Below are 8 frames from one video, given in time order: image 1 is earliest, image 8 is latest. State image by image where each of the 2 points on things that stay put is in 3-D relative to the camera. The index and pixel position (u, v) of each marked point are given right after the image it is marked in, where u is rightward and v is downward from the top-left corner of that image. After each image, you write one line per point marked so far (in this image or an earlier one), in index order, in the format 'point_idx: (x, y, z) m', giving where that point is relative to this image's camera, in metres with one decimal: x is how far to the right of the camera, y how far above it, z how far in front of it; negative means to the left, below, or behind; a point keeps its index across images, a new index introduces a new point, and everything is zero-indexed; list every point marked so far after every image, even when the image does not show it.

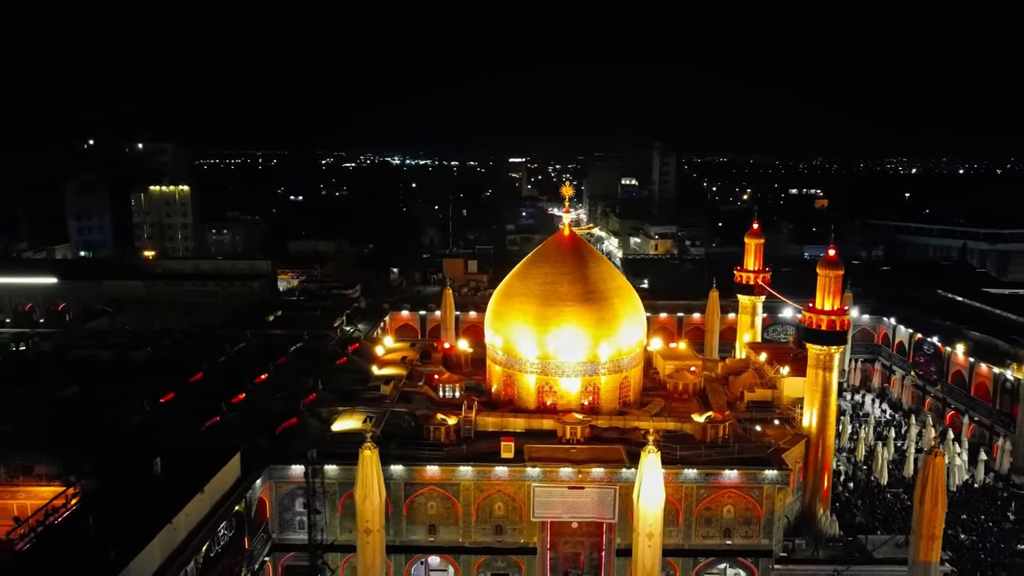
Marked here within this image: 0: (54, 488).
0: (-8.0, -3.6, +14.0) m
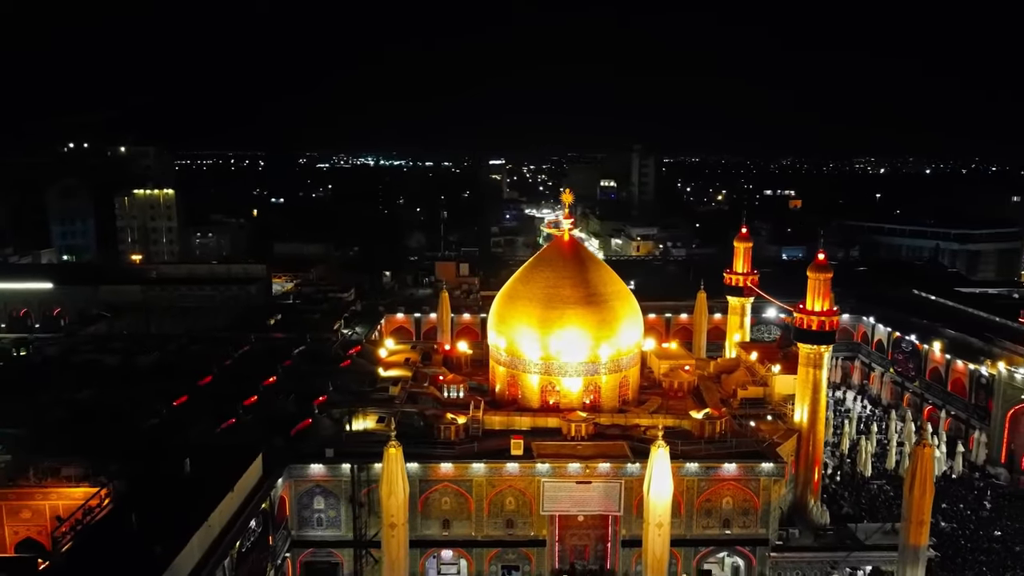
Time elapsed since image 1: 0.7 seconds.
0: (-7.8, -3.7, +14.5) m
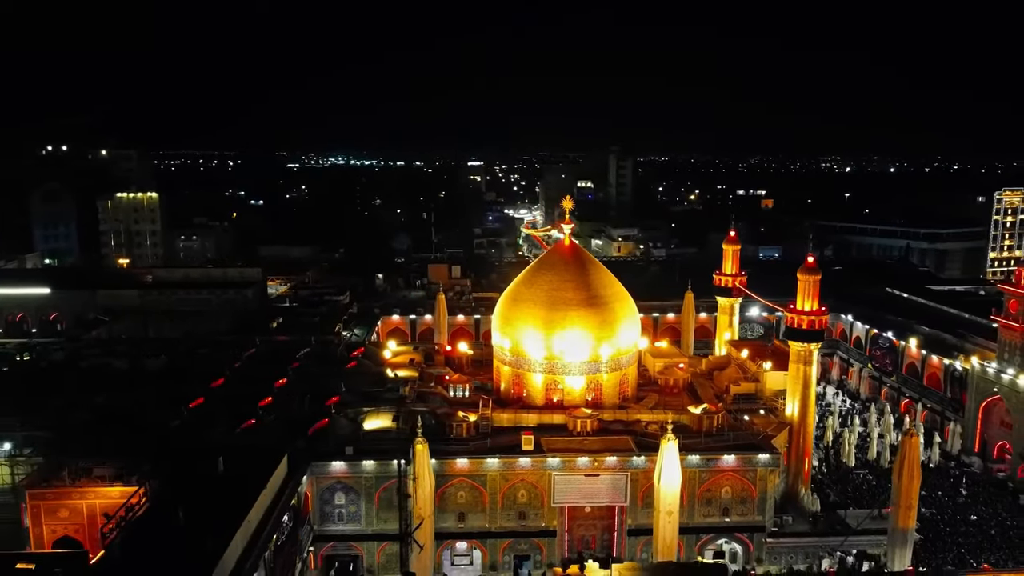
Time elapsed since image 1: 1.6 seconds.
0: (-7.4, -3.9, +15.1) m
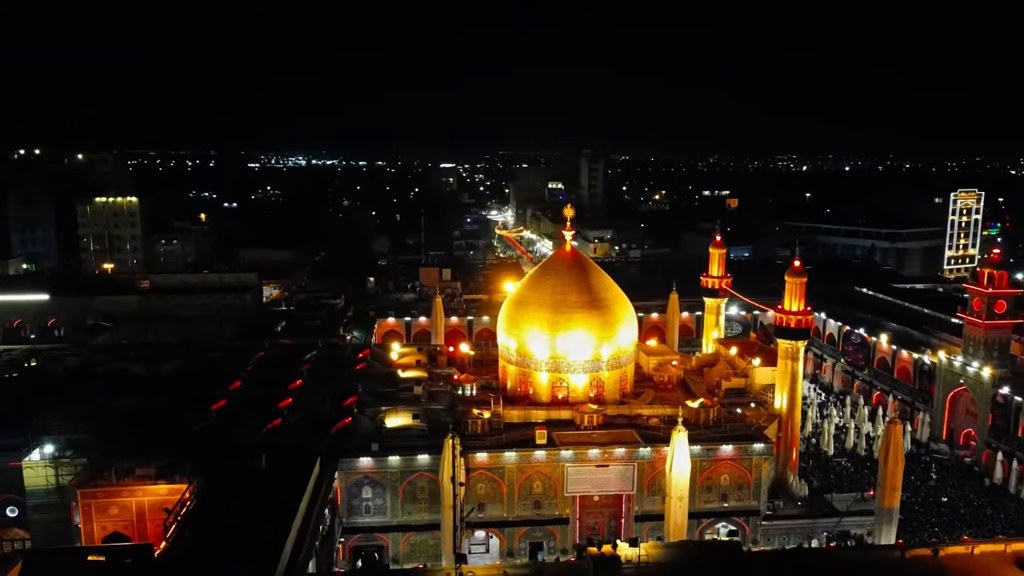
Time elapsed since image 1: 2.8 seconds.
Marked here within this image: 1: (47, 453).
0: (-7.0, -4.1, +15.9) m
1: (-9.9, -3.5, +16.5) m
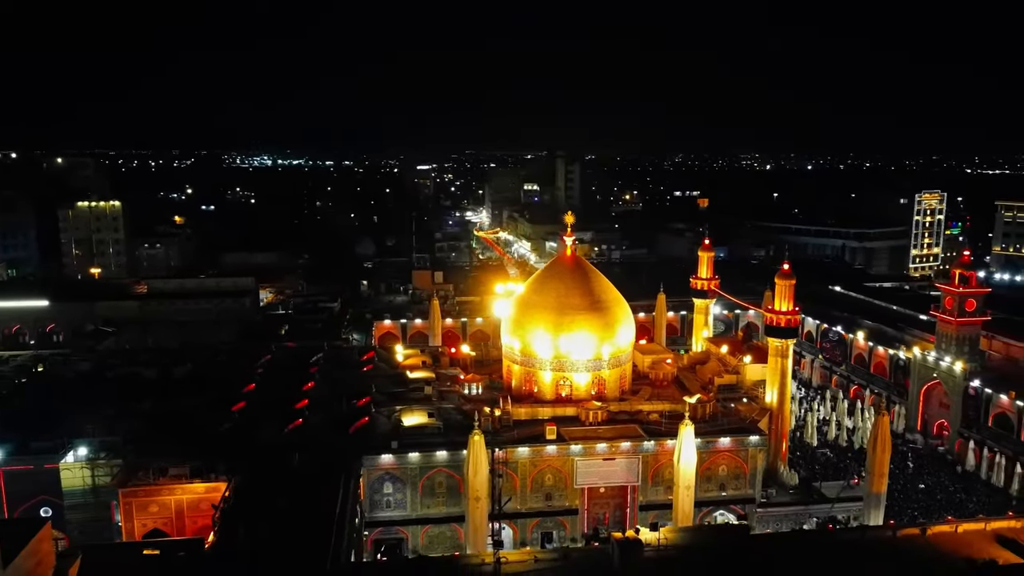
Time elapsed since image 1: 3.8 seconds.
0: (-6.5, -4.2, +16.7) m
1: (-9.5, -3.7, +17.1) m
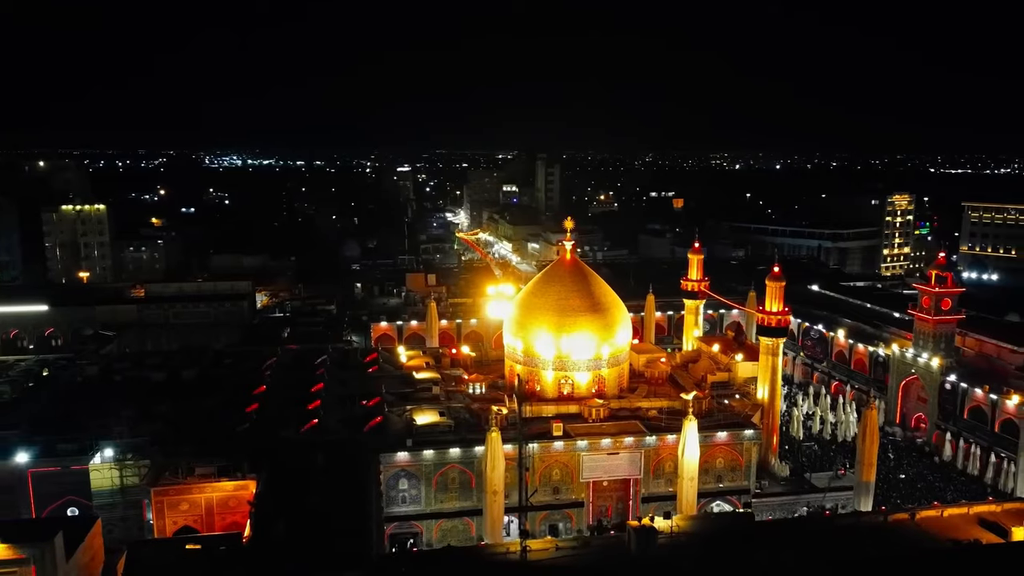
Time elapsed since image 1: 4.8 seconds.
0: (-6.2, -4.3, +17.3) m
1: (-9.2, -3.8, +17.7) m
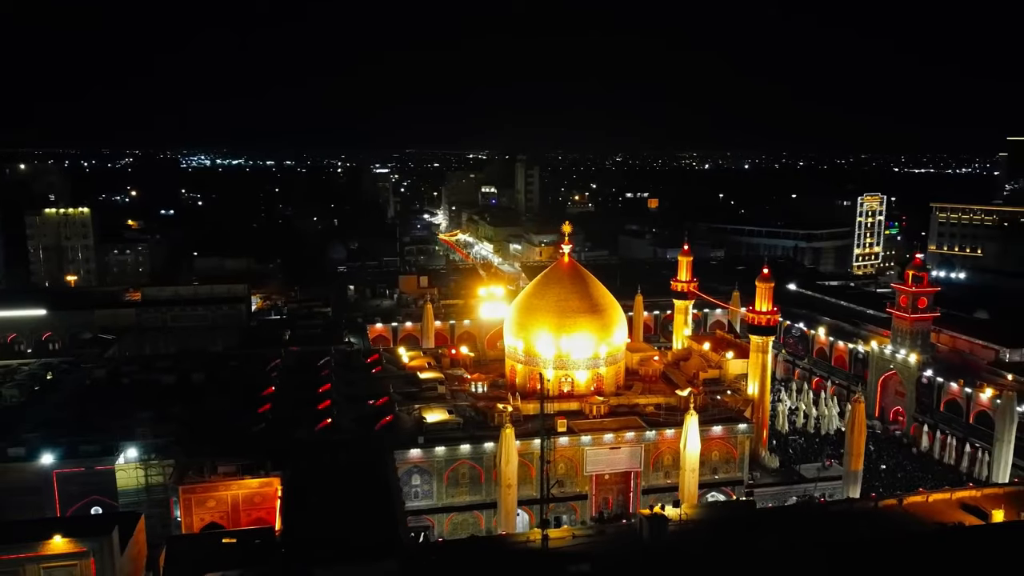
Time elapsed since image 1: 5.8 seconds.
0: (-5.9, -4.4, +18.0) m
1: (-8.9, -3.9, +18.2) m
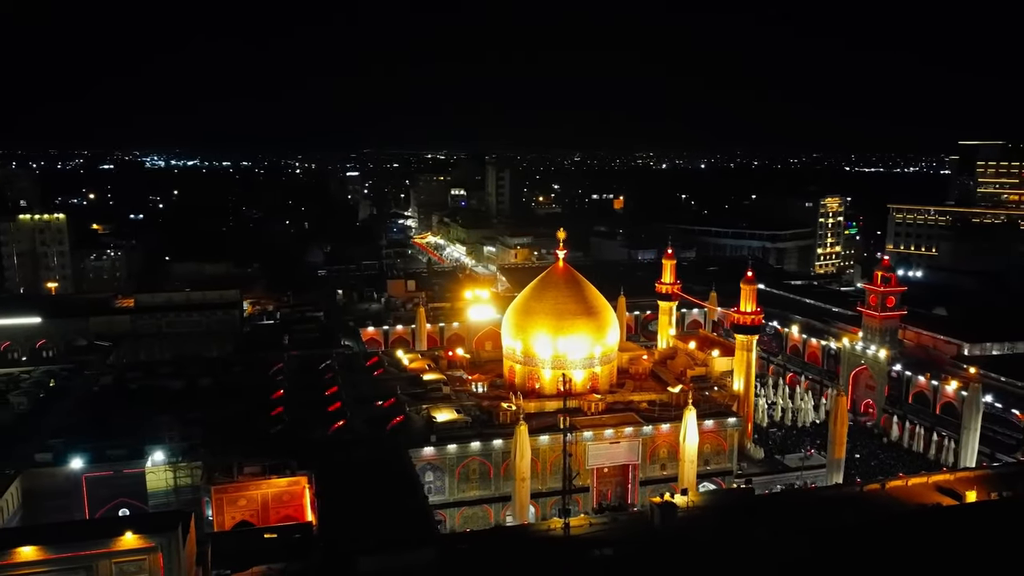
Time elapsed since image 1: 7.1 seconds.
0: (-5.5, -4.6, +18.8) m
1: (-8.5, -4.2, +18.9) m
